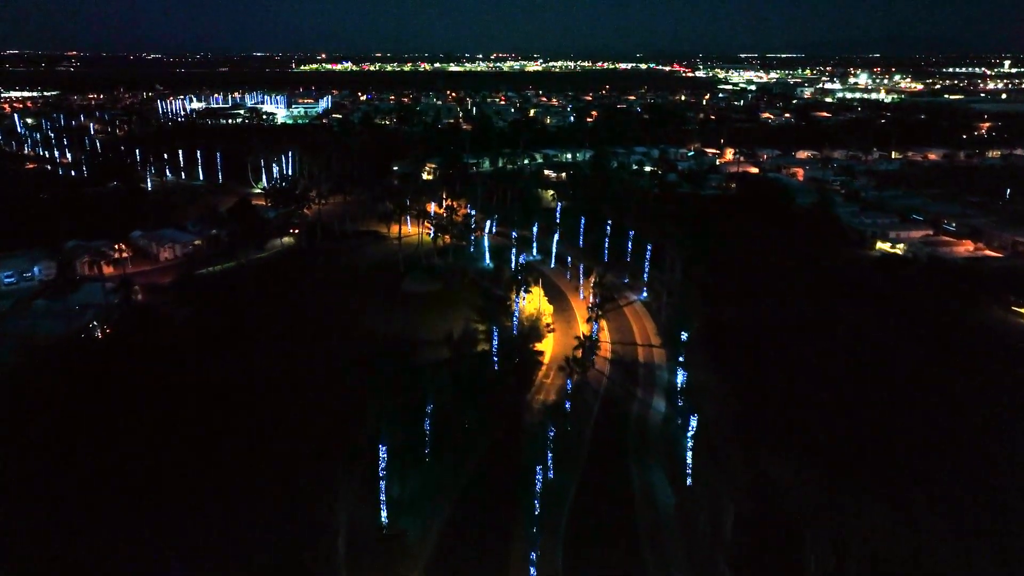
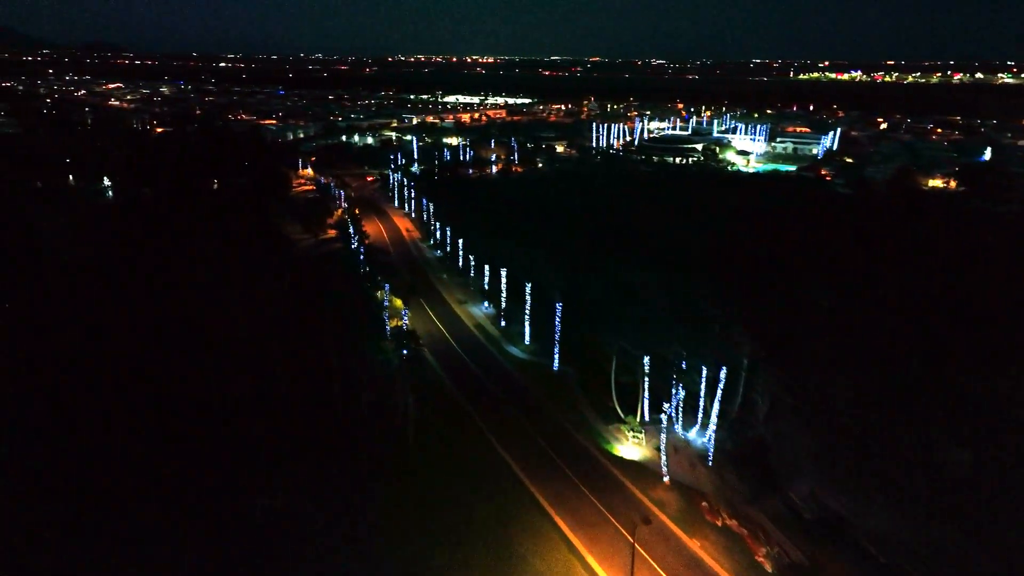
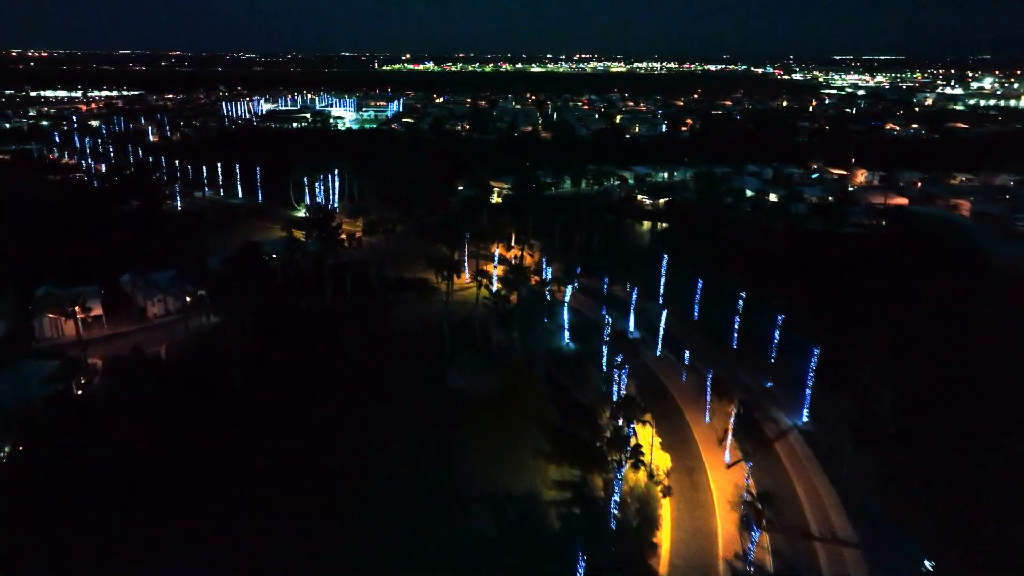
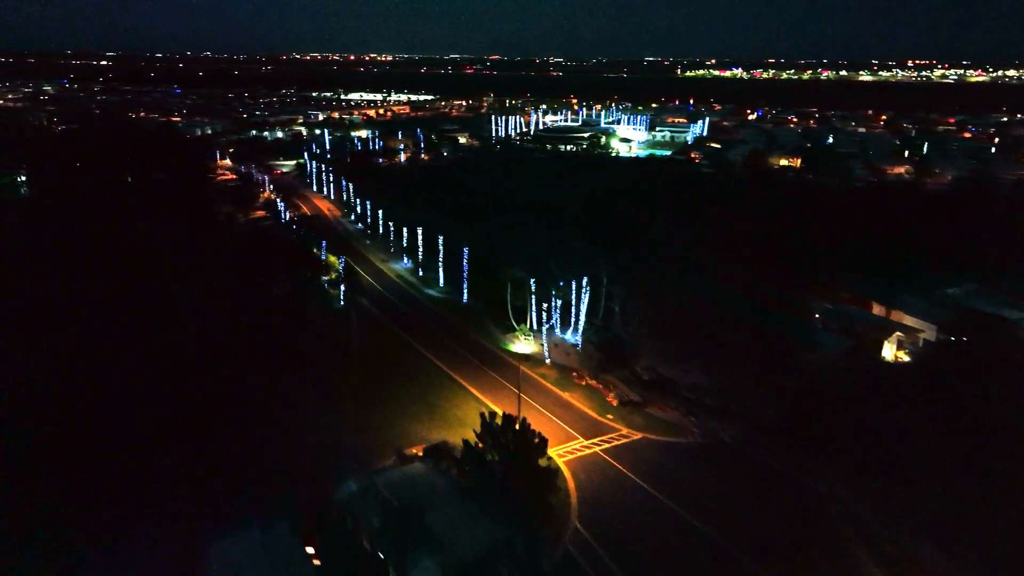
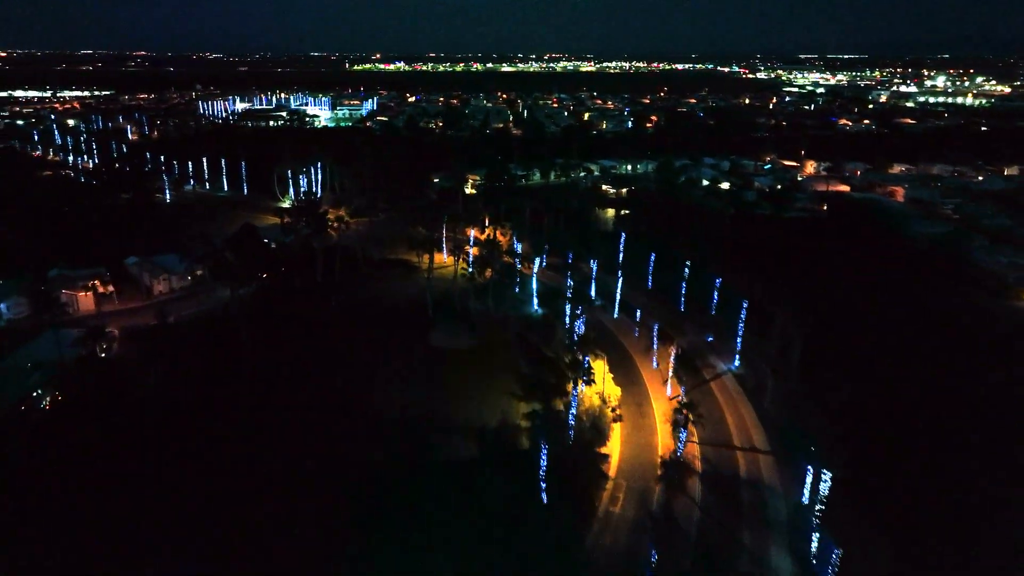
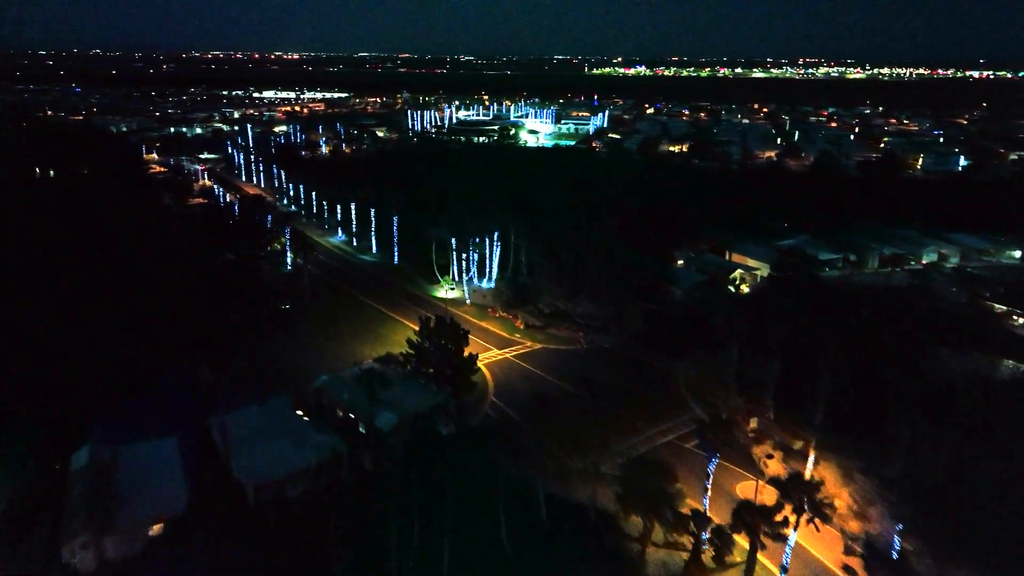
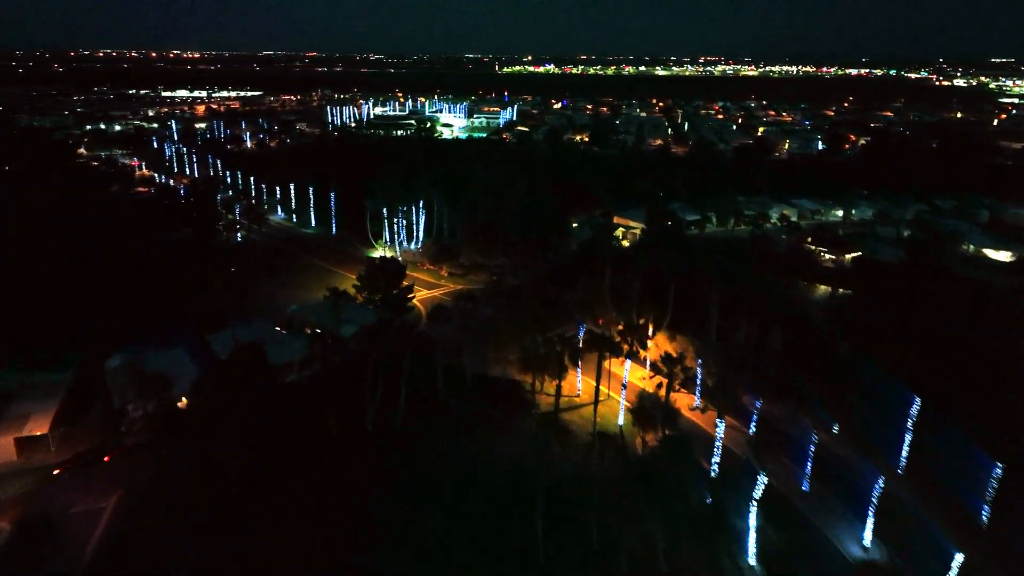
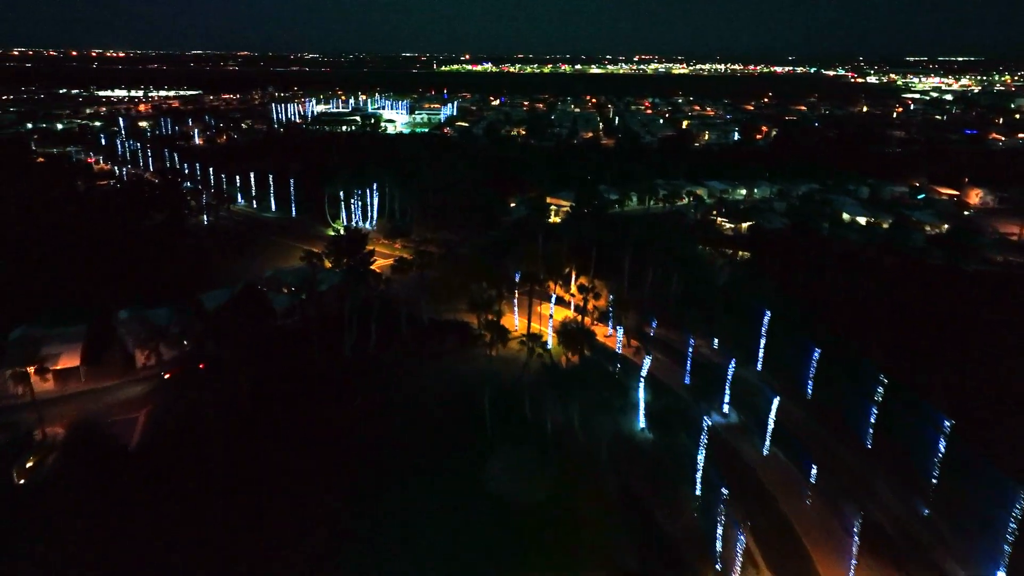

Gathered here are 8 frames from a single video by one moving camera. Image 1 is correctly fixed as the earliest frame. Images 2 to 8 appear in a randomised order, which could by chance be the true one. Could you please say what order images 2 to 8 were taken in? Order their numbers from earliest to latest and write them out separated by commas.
5, 3, 8, 7, 6, 4, 2
